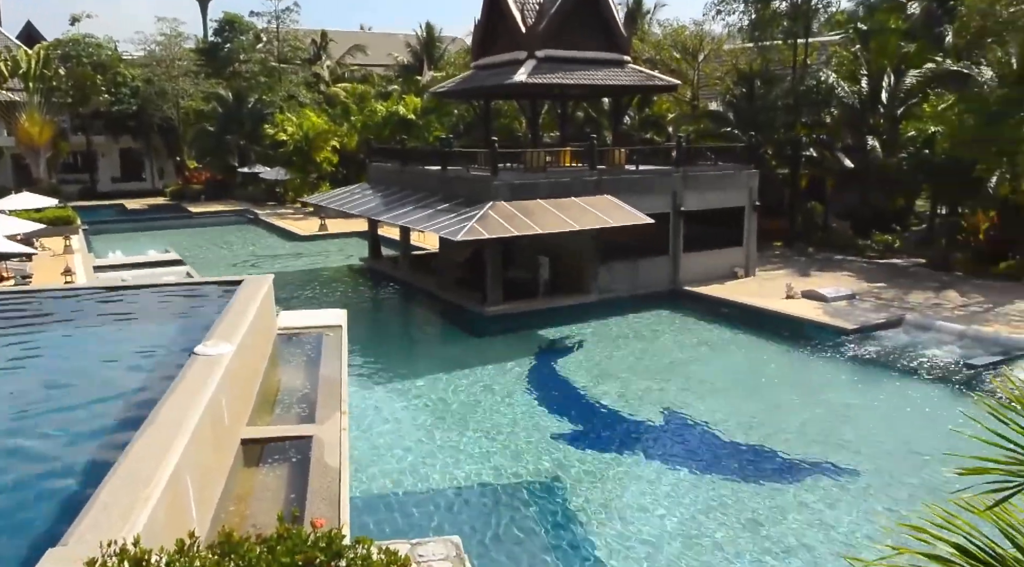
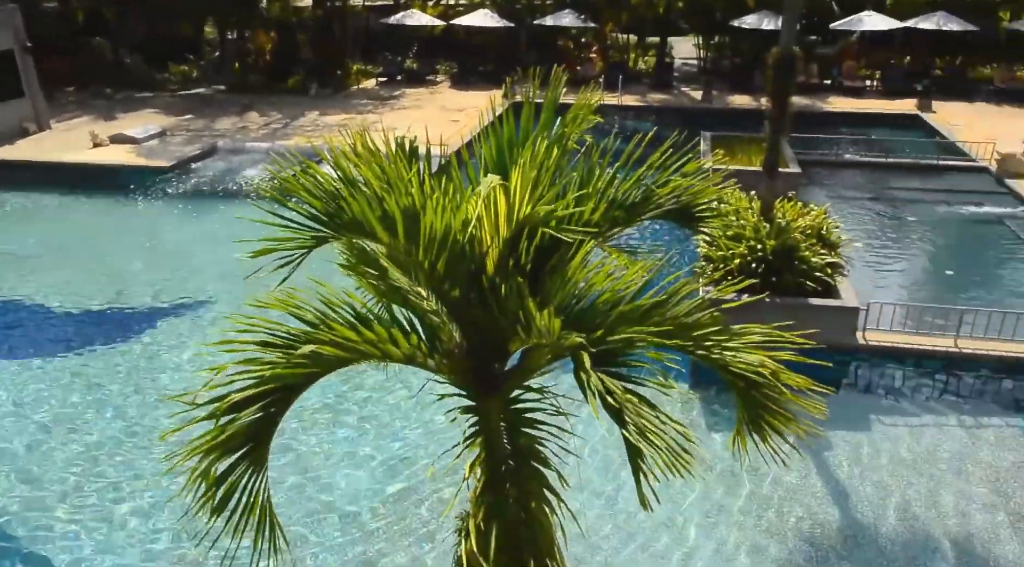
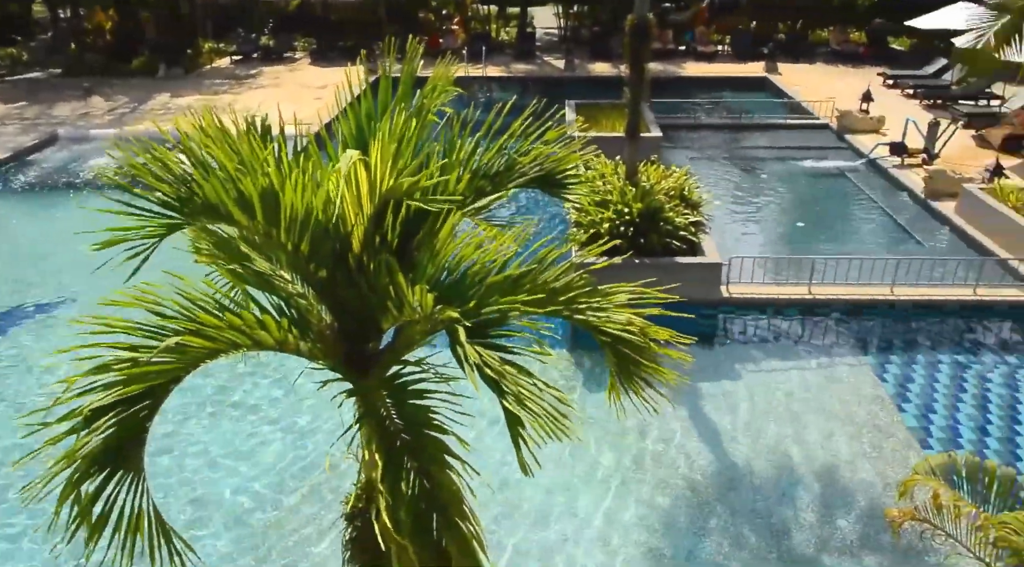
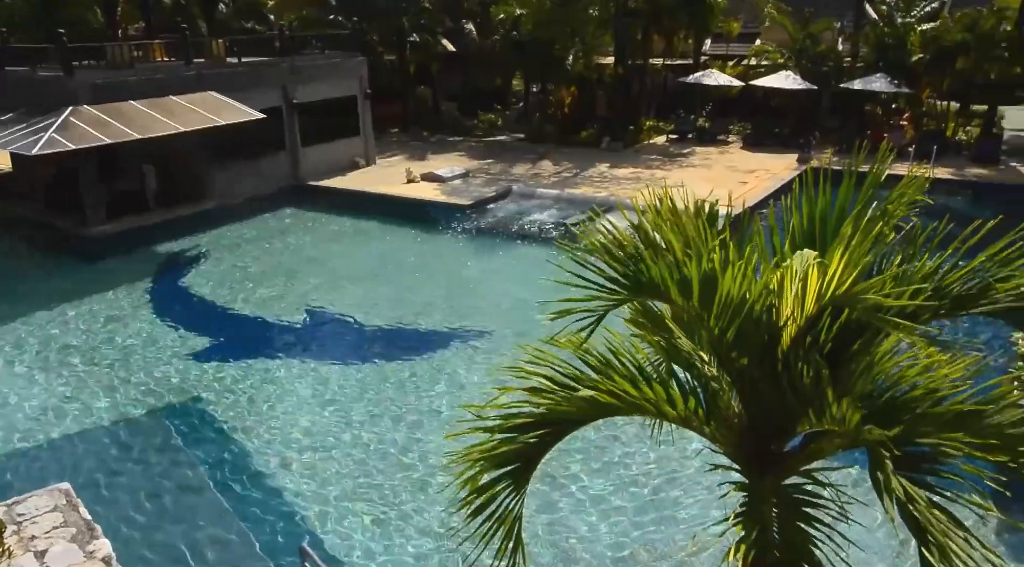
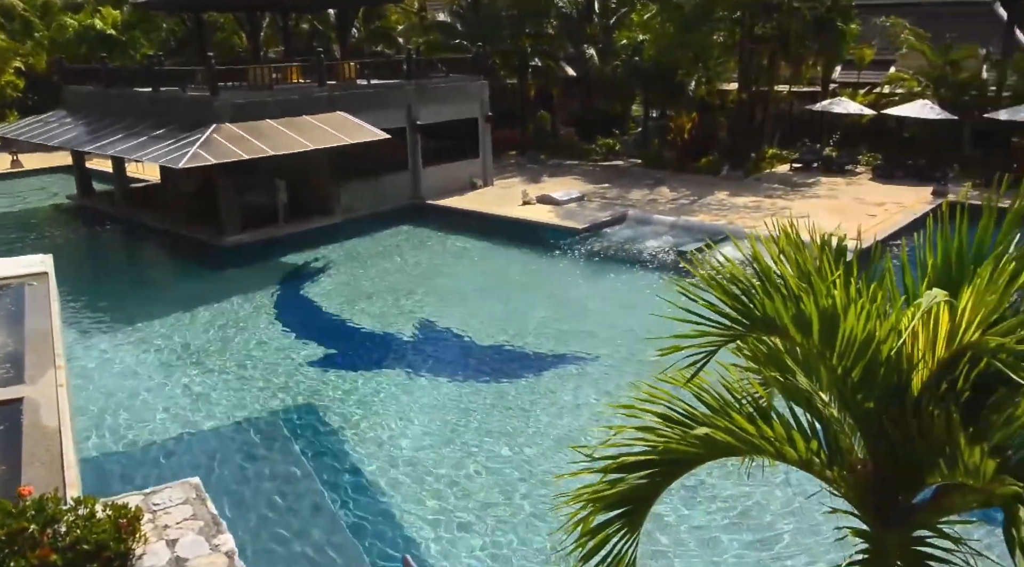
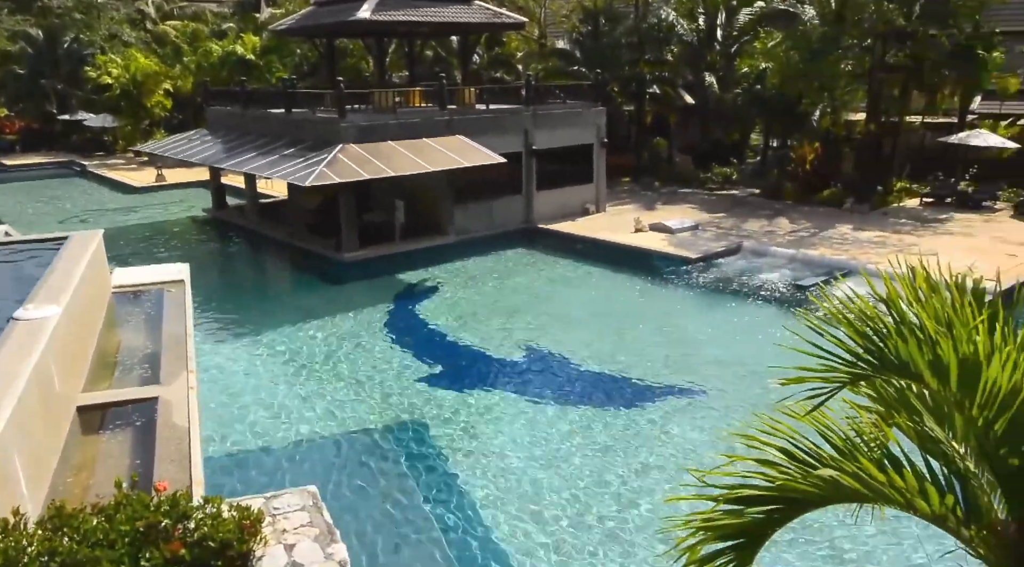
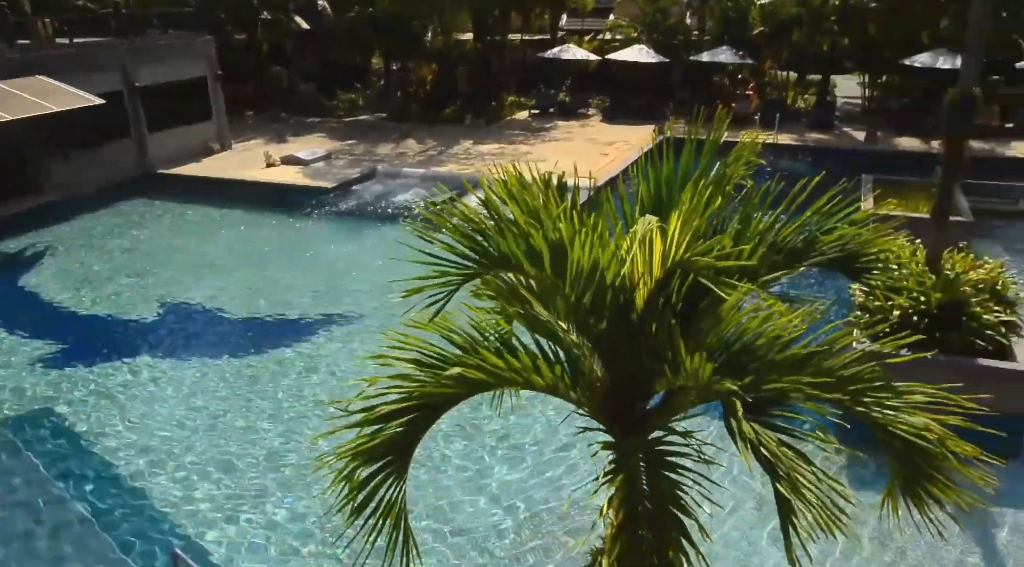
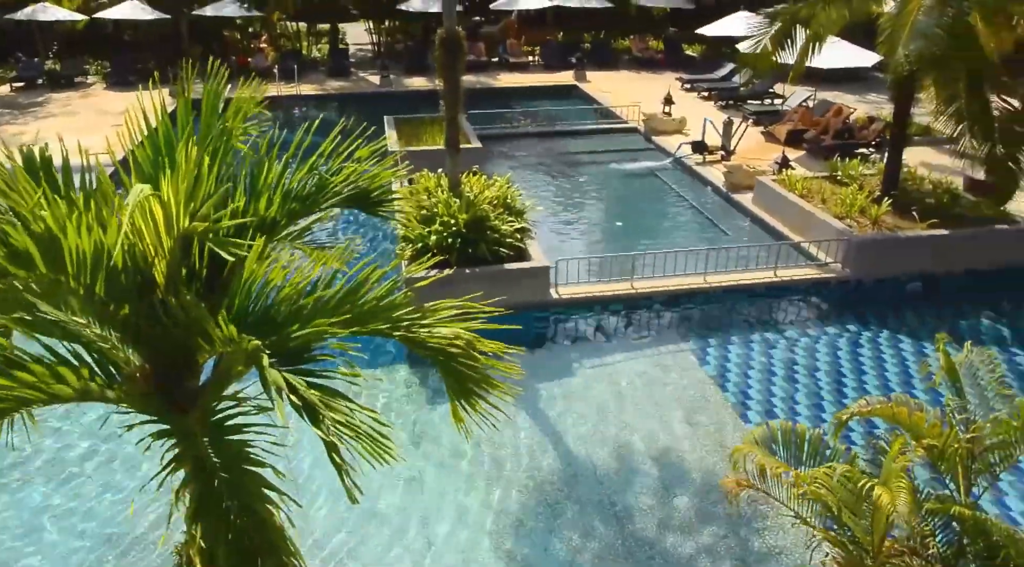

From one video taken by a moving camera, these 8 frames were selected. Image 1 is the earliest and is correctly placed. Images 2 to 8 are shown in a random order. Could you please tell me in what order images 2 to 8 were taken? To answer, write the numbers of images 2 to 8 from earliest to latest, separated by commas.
6, 5, 4, 7, 2, 3, 8
